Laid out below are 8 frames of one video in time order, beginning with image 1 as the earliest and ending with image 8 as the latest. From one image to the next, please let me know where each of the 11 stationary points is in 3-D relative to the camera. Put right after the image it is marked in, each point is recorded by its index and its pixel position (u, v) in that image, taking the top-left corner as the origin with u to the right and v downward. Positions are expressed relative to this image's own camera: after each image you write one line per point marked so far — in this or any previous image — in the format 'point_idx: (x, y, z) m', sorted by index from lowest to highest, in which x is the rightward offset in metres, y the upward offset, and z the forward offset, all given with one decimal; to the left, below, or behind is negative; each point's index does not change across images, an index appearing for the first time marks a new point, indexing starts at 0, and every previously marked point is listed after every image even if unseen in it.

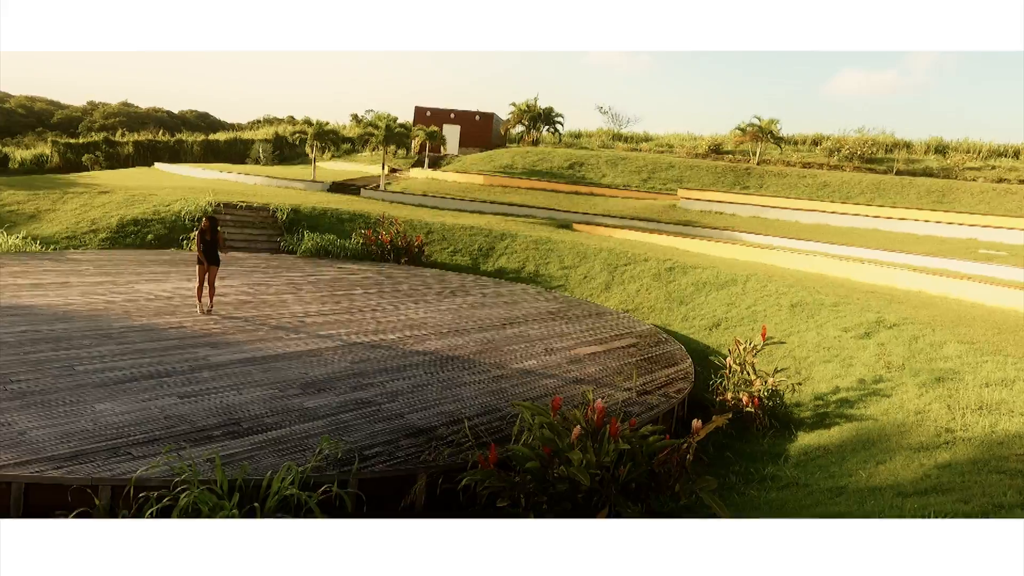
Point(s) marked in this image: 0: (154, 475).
0: (-1.6, -0.8, +3.1) m
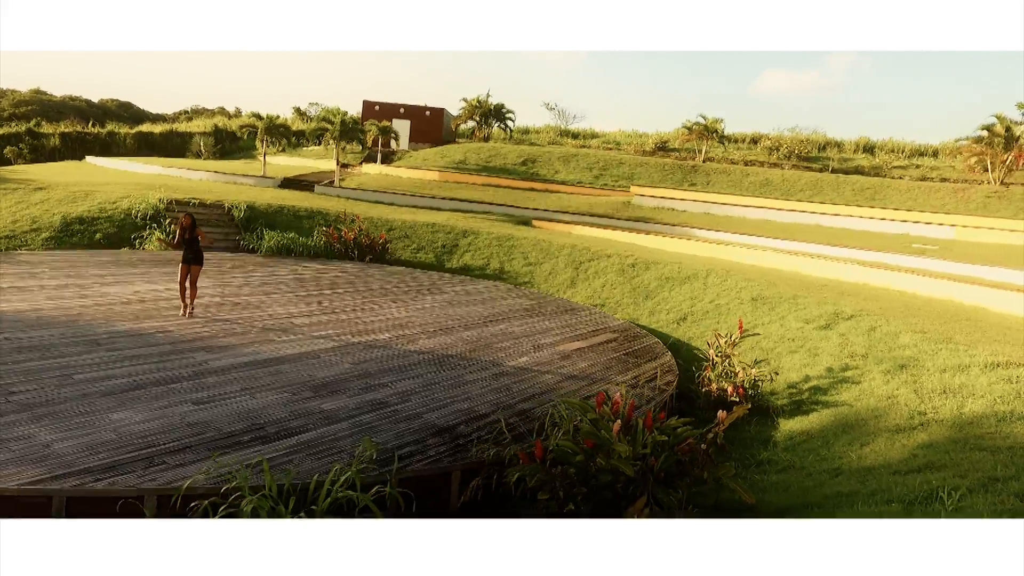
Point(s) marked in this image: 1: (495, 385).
0: (-1.4, -0.9, +3.2) m
1: (-0.1, -0.7, +5.3) m
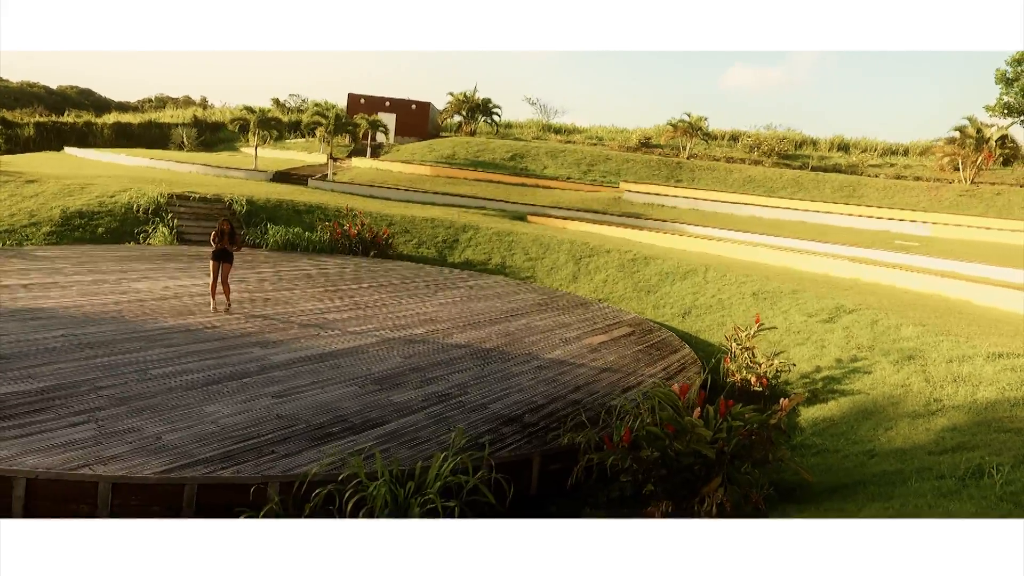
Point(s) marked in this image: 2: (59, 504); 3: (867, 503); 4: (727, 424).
0: (-0.9, -0.9, +3.4) m
1: (+0.2, -0.7, +5.6) m
2: (-2.1, -1.0, +3.2) m
3: (+2.1, -1.2, +3.9) m
4: (+1.1, -0.7, +3.7) m
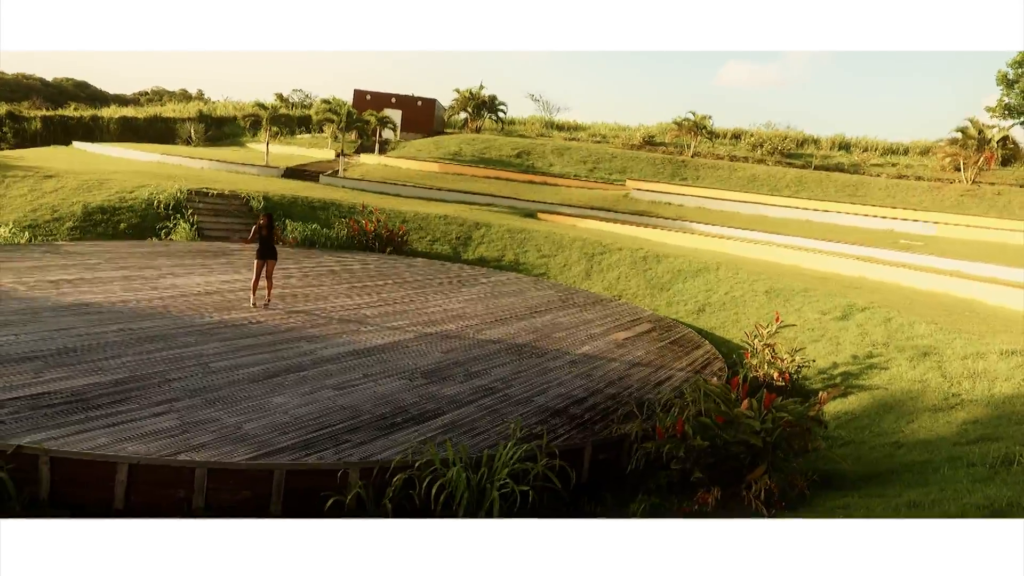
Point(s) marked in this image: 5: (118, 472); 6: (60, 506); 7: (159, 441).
0: (-0.6, -0.9, +3.7) m
1: (+0.5, -0.7, +5.9) m
2: (-1.7, -1.0, +3.4) m
3: (+2.4, -1.2, +4.2) m
4: (+1.5, -0.7, +4.0) m
5: (-1.9, -0.9, +3.4) m
6: (-2.2, -1.1, +3.4) m
7: (-1.8, -0.8, +3.6) m
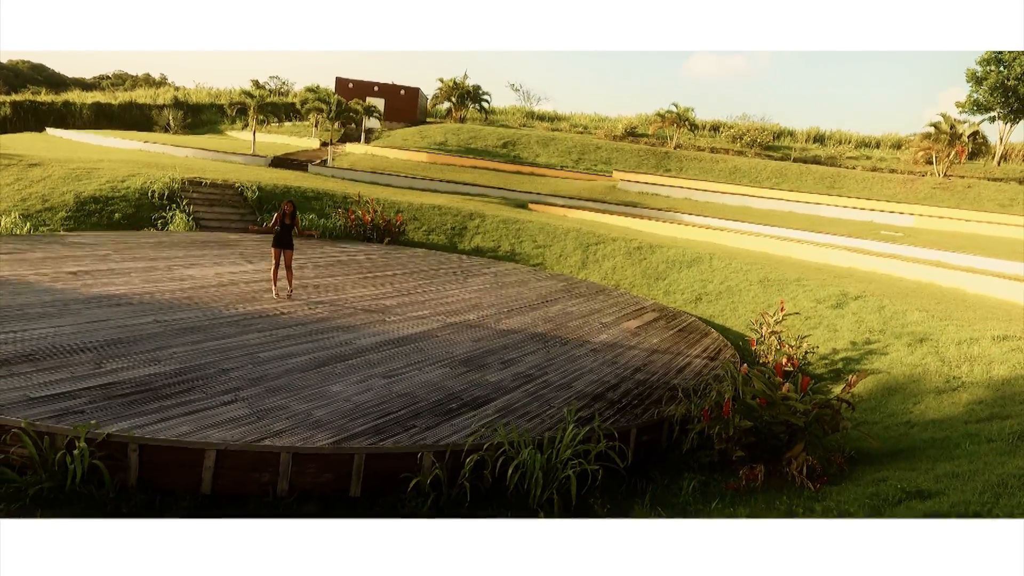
0: (-0.2, -0.8, +3.9) m
1: (+0.8, -0.6, +6.1) m
2: (-1.4, -0.9, +3.6) m
3: (+2.7, -1.1, +4.5) m
4: (+1.8, -0.7, +4.3) m
5: (-1.5, -0.9, +3.5) m
6: (-1.8, -1.0, +3.5) m
7: (-1.5, -0.7, +3.7) m
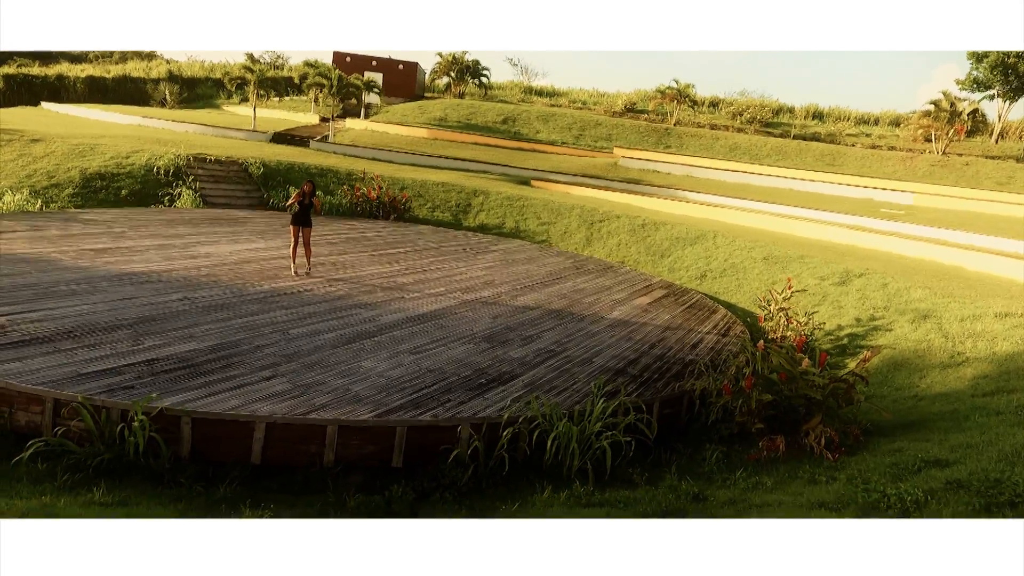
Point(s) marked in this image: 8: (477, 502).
0: (-0.1, -0.7, +4.0) m
1: (+1.0, -0.4, +6.3) m
2: (-1.2, -0.8, +3.7) m
3: (+2.9, -1.0, +4.7) m
4: (+2.0, -0.5, +4.5) m
5: (-1.3, -0.7, +3.7) m
6: (-1.6, -0.9, +3.7) m
7: (-1.3, -0.6, +3.9) m
8: (-0.2, -1.2, +3.8) m
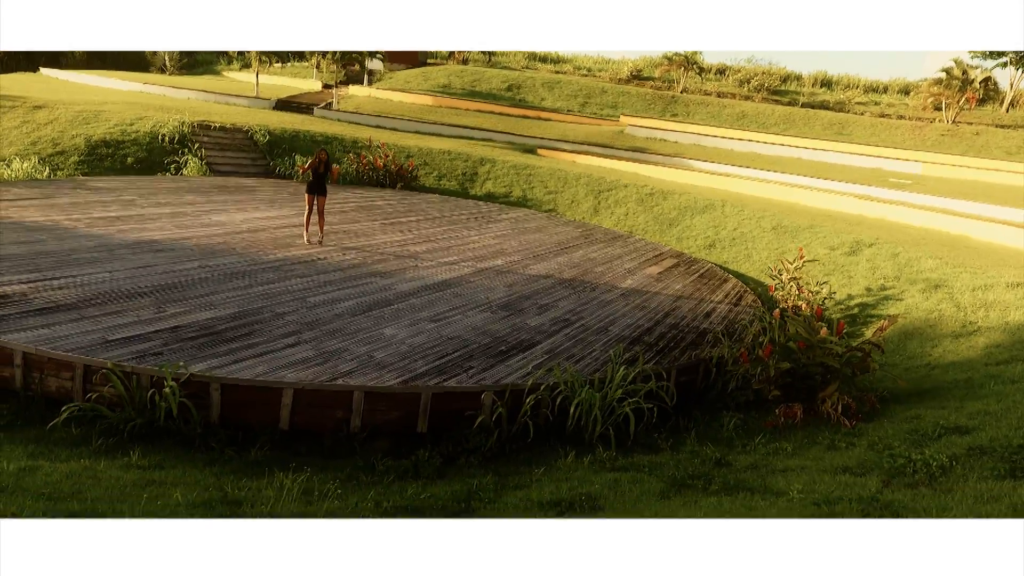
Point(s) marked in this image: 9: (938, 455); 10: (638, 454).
0: (+0.1, -0.5, +4.1) m
1: (+1.1, -0.1, +6.3) m
2: (-1.0, -0.7, +3.8) m
3: (+3.0, -0.8, +4.8) m
4: (+2.1, -0.3, +4.5) m
5: (-1.2, -0.6, +3.7) m
6: (-1.5, -0.7, +3.7) m
7: (-1.1, -0.5, +3.9) m
8: (-0.1, -1.0, +3.8) m
9: (+2.4, -1.0, +4.0) m
10: (+0.7, -1.0, +4.1) m
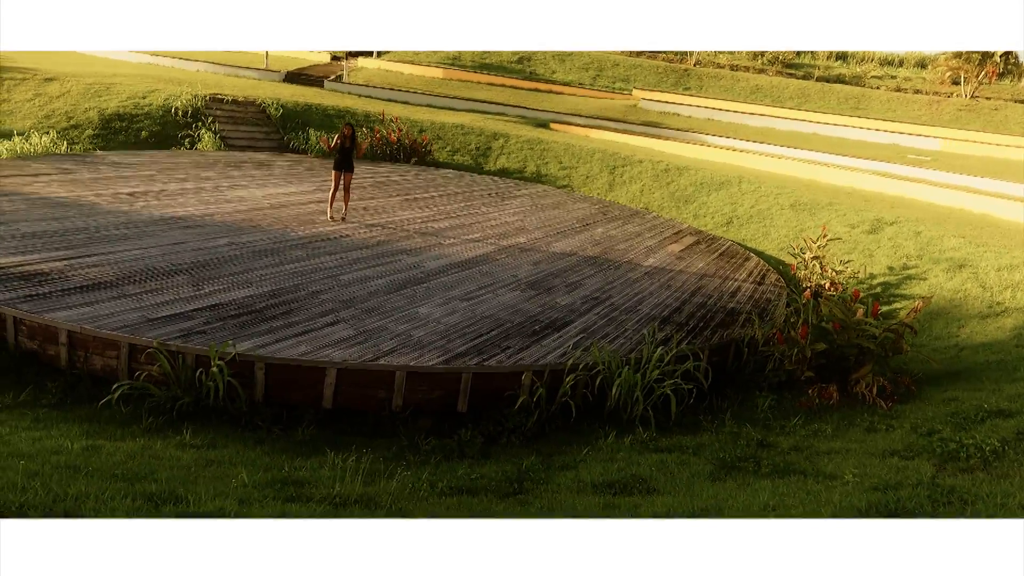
0: (+0.3, -0.4, +4.1) m
1: (+1.3, 0.0, +6.3) m
2: (-0.8, -0.6, +3.8) m
3: (+3.3, -0.6, +4.8) m
4: (+2.4, -0.2, +4.5) m
5: (-1.0, -0.5, +3.7) m
6: (-1.3, -0.6, +3.8) m
7: (-0.9, -0.3, +4.0) m
8: (+0.2, -0.9, +3.9) m
9: (+2.7, -0.9, +4.0) m
10: (+1.0, -0.9, +4.1) m
